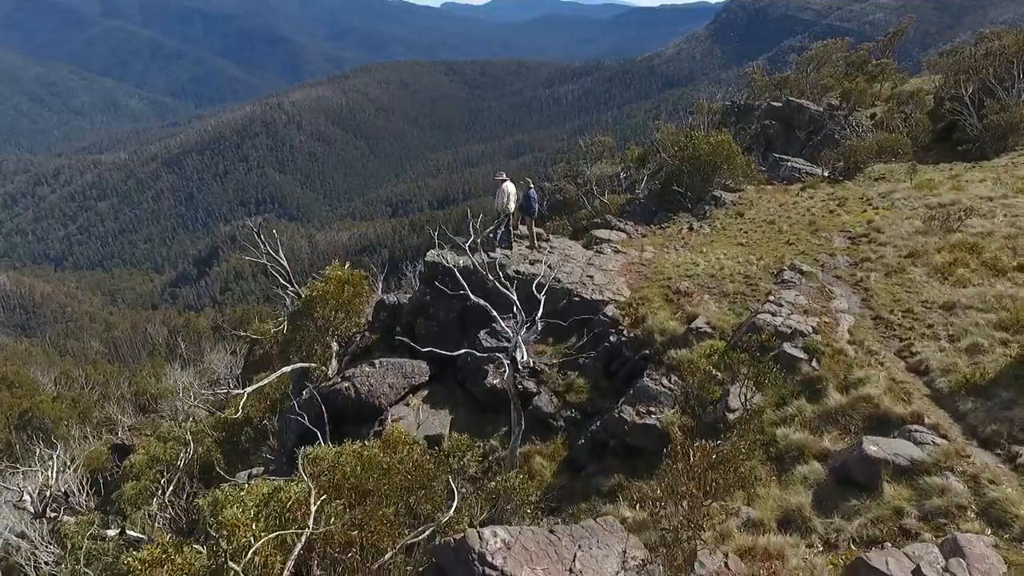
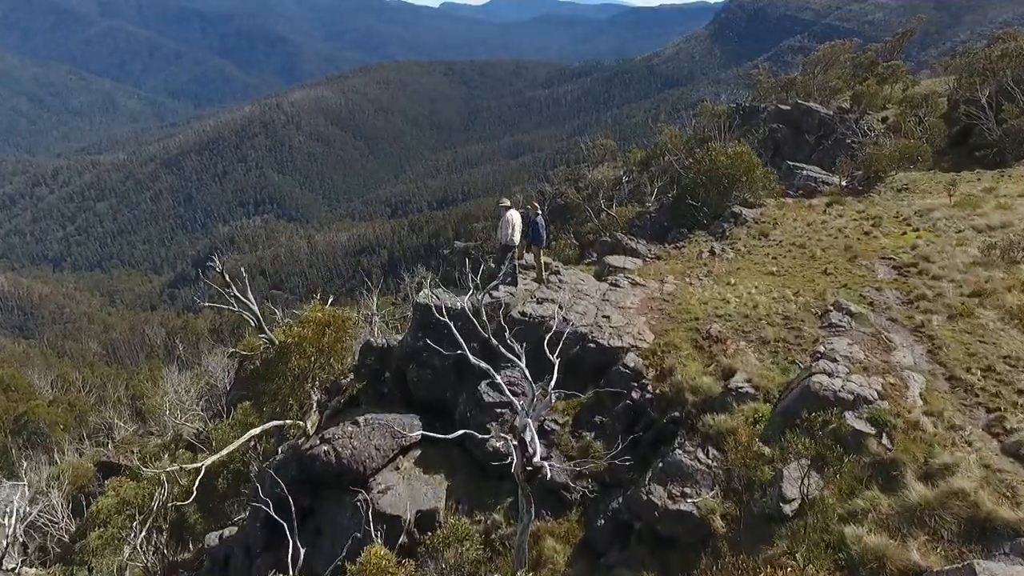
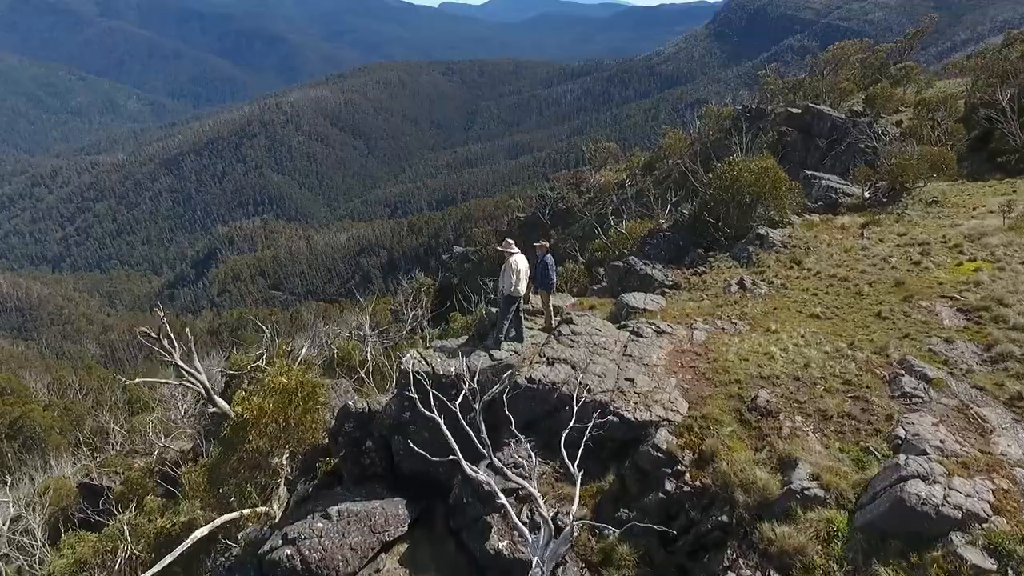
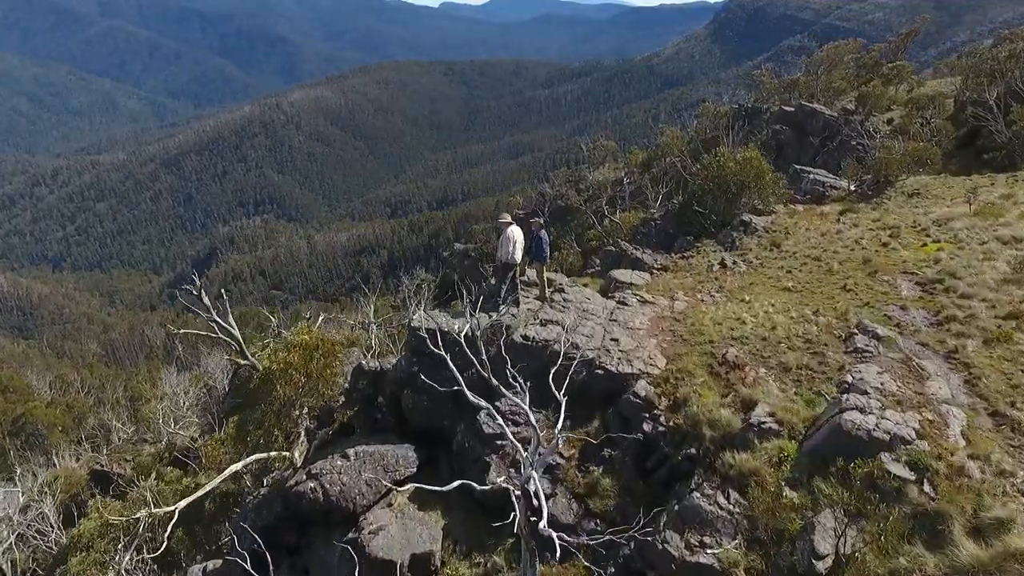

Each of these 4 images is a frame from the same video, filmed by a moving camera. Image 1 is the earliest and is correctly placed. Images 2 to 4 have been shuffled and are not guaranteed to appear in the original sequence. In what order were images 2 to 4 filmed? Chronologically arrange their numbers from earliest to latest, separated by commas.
2, 4, 3
